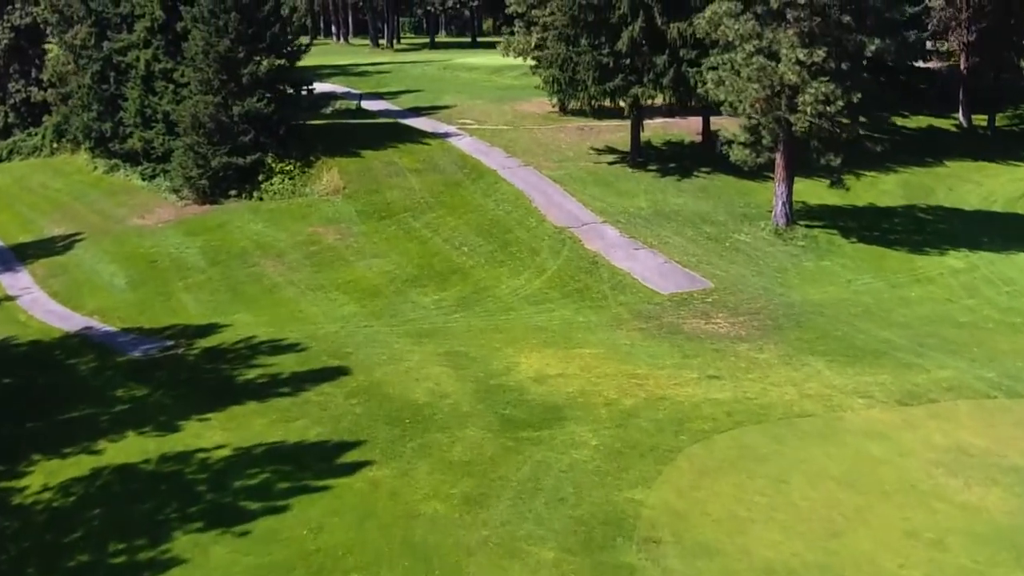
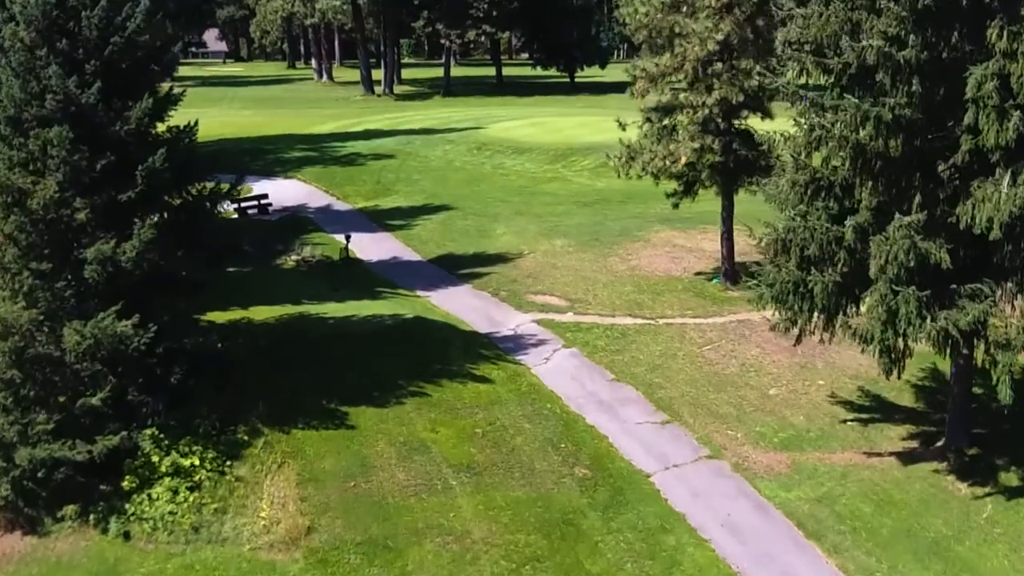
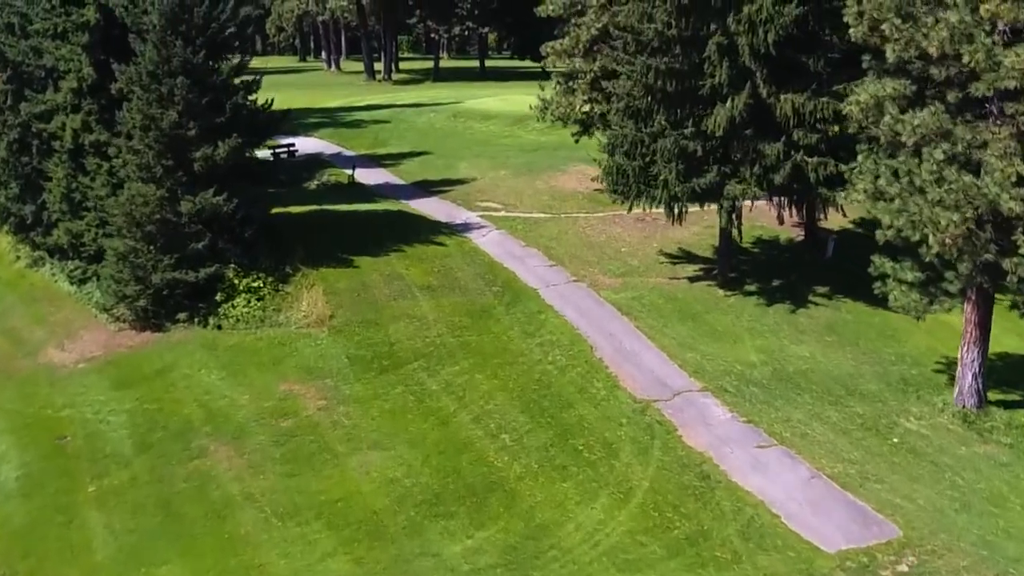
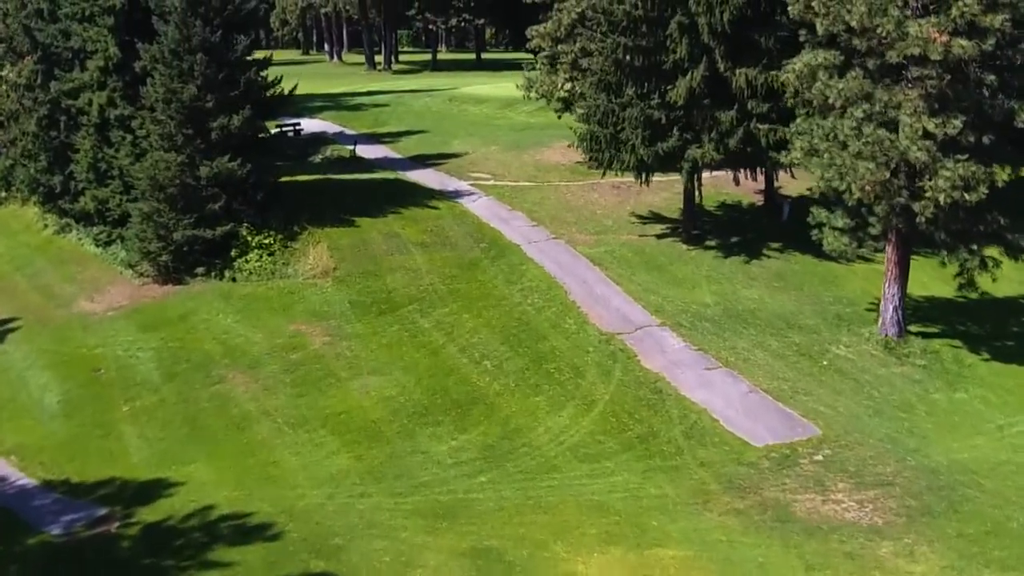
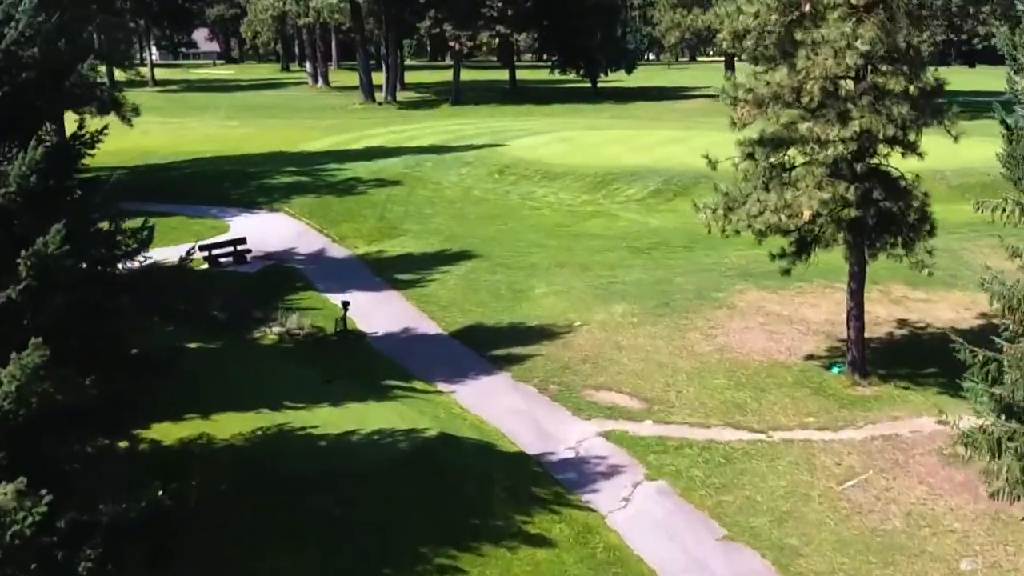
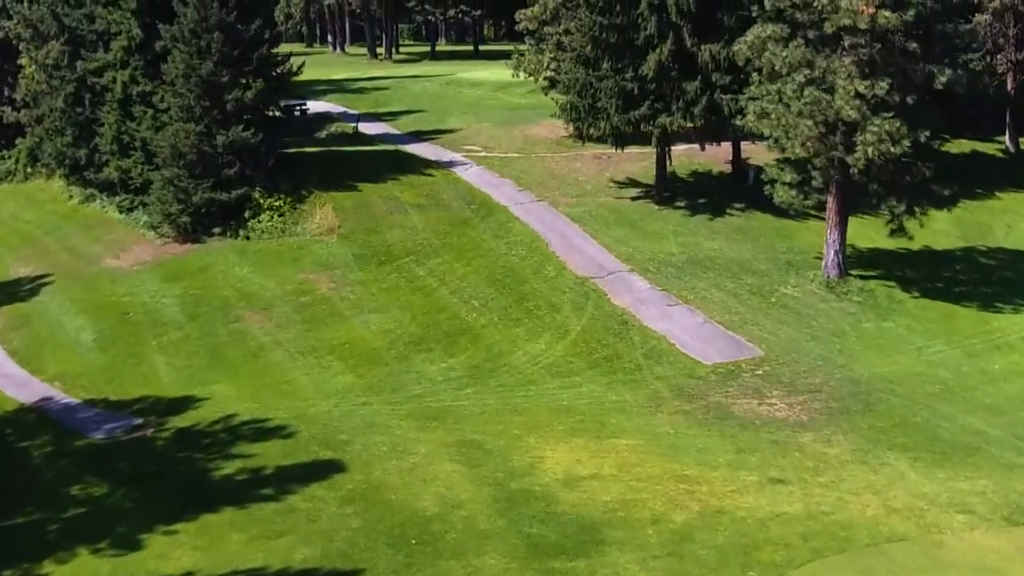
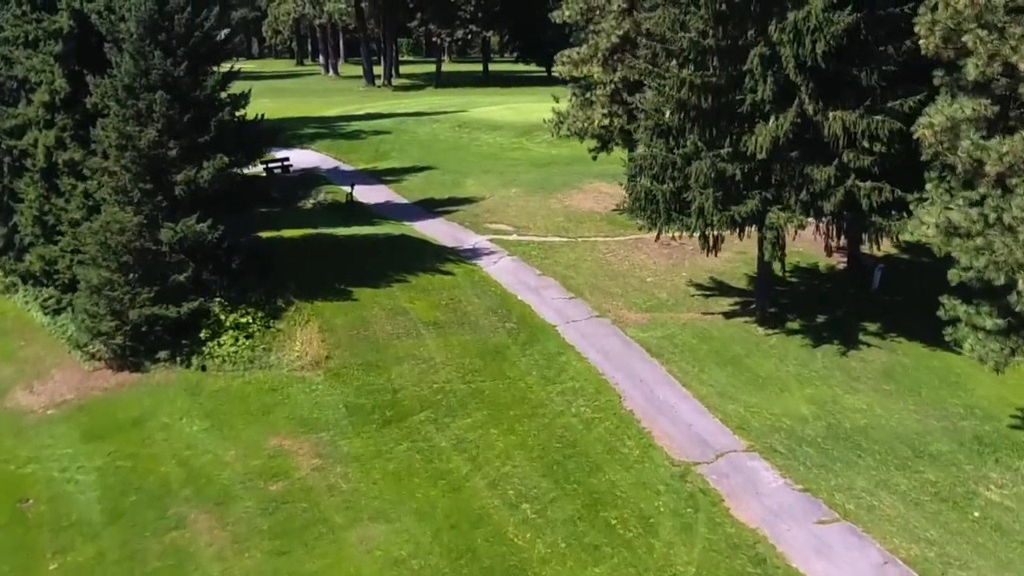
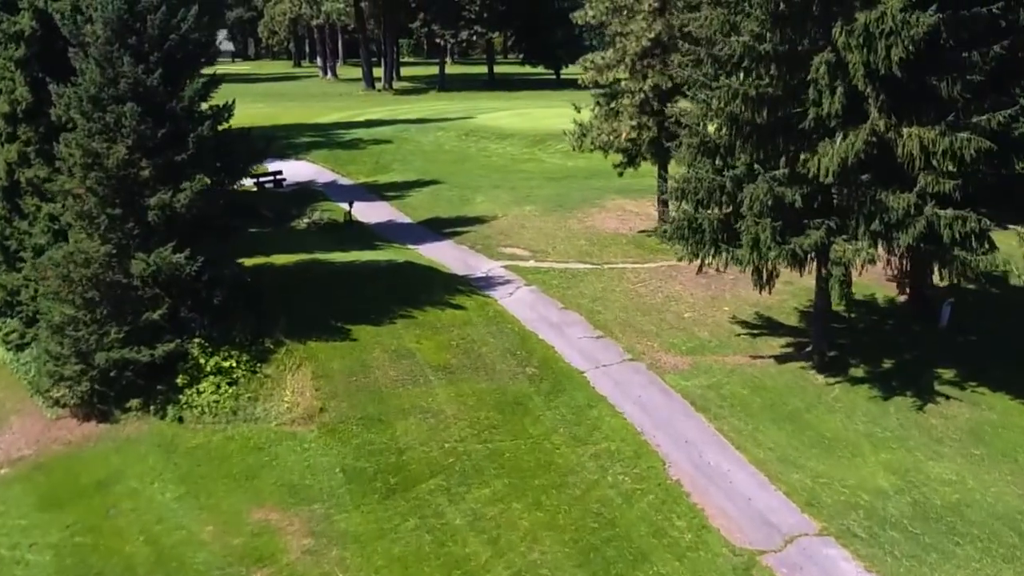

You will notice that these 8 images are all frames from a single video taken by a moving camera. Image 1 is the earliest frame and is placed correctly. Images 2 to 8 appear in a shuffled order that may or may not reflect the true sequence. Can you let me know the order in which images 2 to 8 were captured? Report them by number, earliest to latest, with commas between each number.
6, 4, 3, 7, 8, 2, 5
